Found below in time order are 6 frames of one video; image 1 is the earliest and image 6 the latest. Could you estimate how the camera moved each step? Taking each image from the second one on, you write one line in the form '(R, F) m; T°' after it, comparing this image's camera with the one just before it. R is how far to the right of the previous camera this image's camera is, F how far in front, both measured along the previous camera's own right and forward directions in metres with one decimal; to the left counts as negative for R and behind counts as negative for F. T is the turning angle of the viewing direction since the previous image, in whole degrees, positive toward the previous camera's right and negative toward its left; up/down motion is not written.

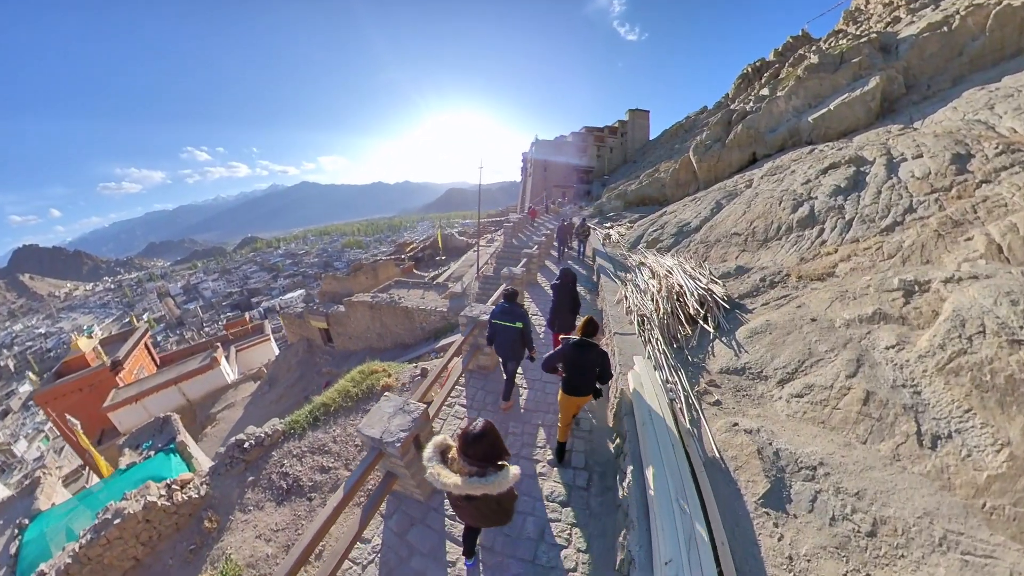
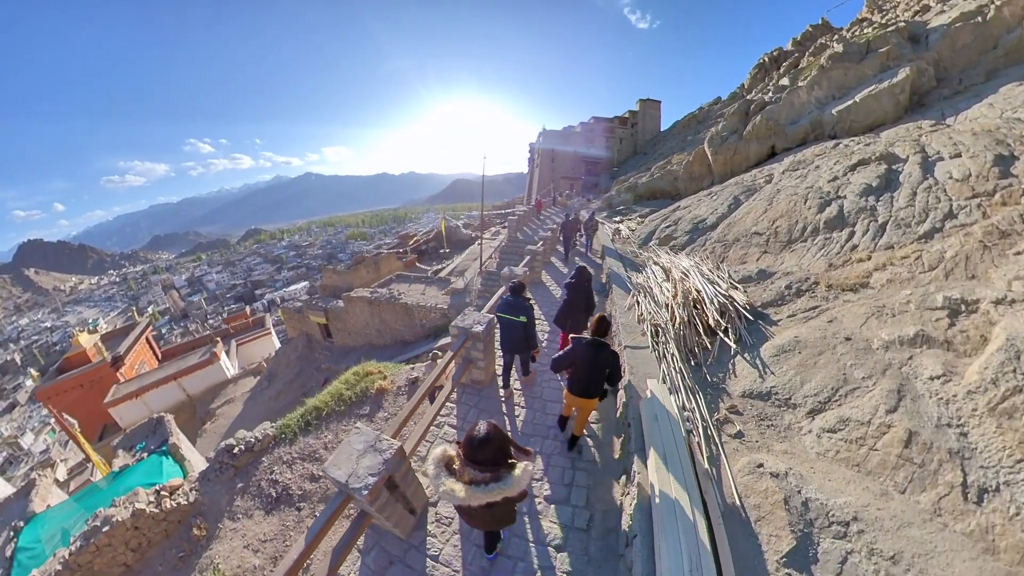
(0.0, +0.5) m; -1°
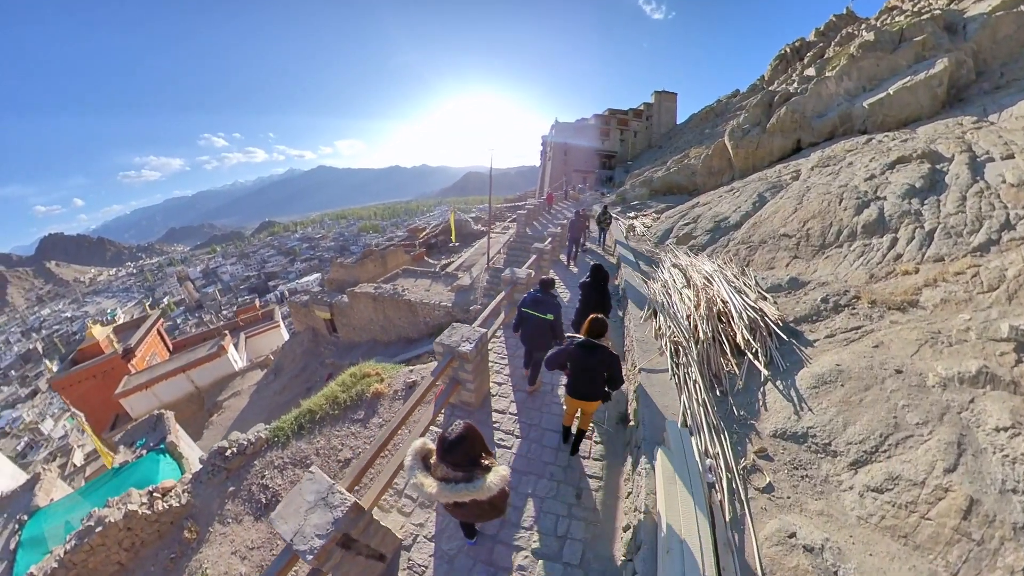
(+0.1, +0.5) m; -1°
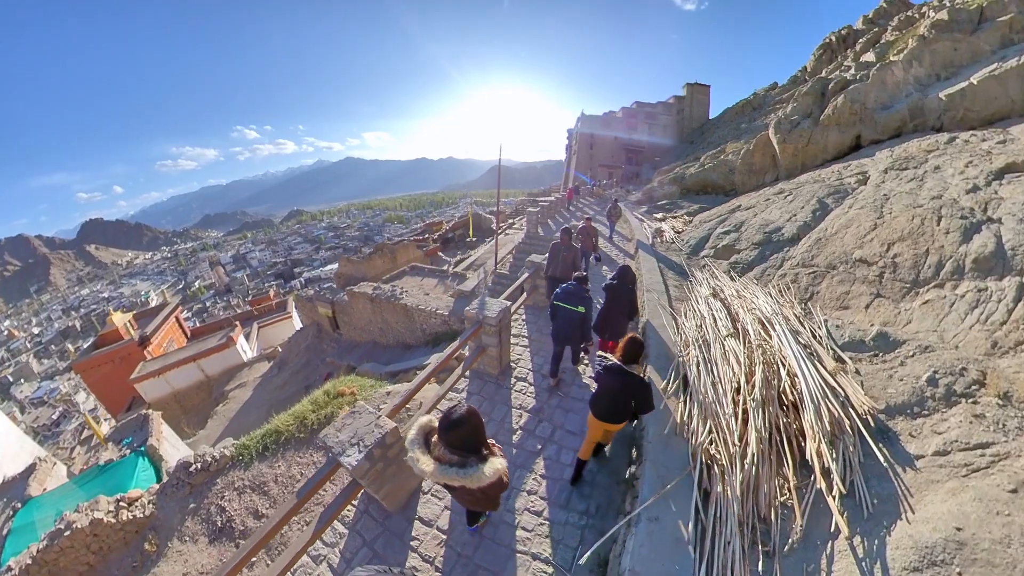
(+0.3, +1.2) m; -3°
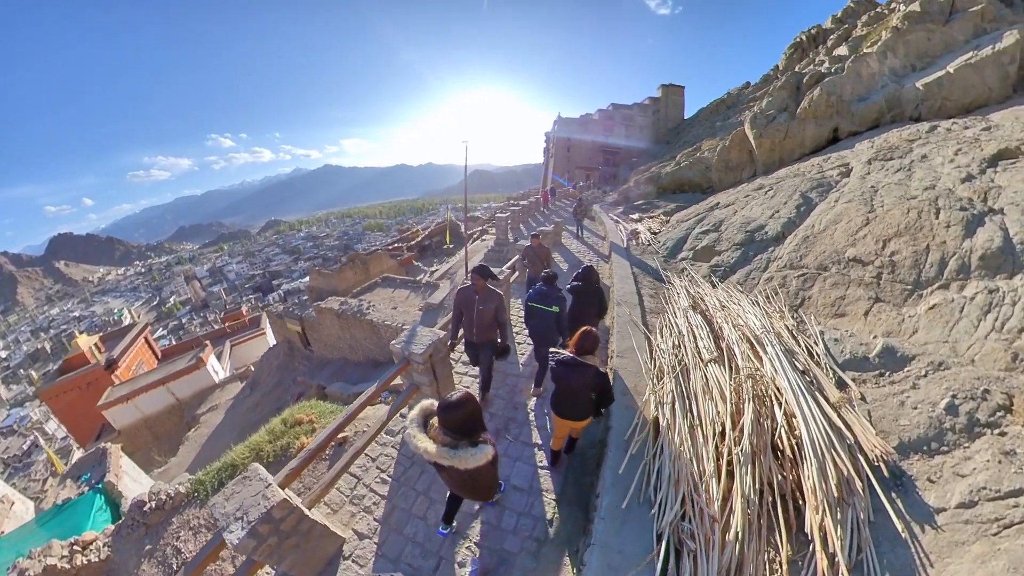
(+0.2, +0.5) m; +2°
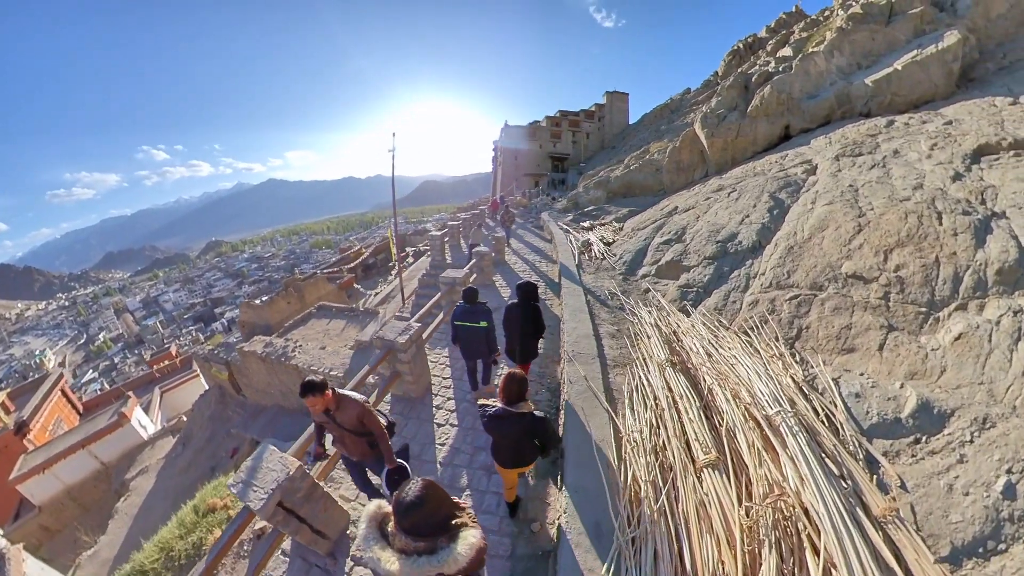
(+0.3, +1.0) m; +5°
